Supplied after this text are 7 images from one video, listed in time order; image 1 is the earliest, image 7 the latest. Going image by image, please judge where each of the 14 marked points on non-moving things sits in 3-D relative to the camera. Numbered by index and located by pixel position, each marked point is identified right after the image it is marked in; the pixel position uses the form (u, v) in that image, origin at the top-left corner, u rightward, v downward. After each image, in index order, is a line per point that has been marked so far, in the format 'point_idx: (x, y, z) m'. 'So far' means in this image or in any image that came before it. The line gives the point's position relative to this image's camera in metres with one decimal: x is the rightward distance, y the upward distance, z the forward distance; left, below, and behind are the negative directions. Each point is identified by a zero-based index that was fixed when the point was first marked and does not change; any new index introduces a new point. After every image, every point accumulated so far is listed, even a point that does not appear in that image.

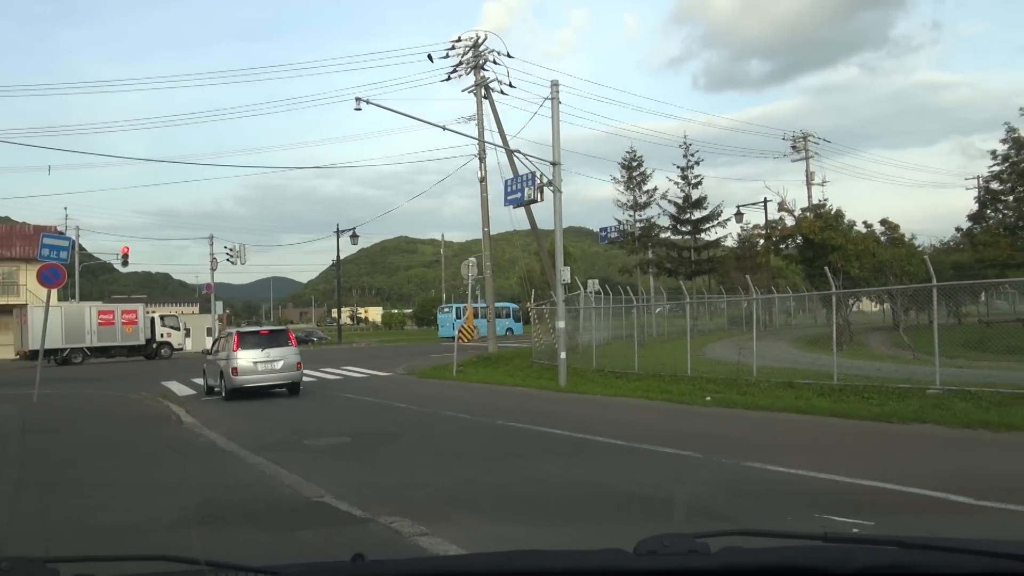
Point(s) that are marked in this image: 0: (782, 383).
0: (+5.7, -2.0, +16.9) m
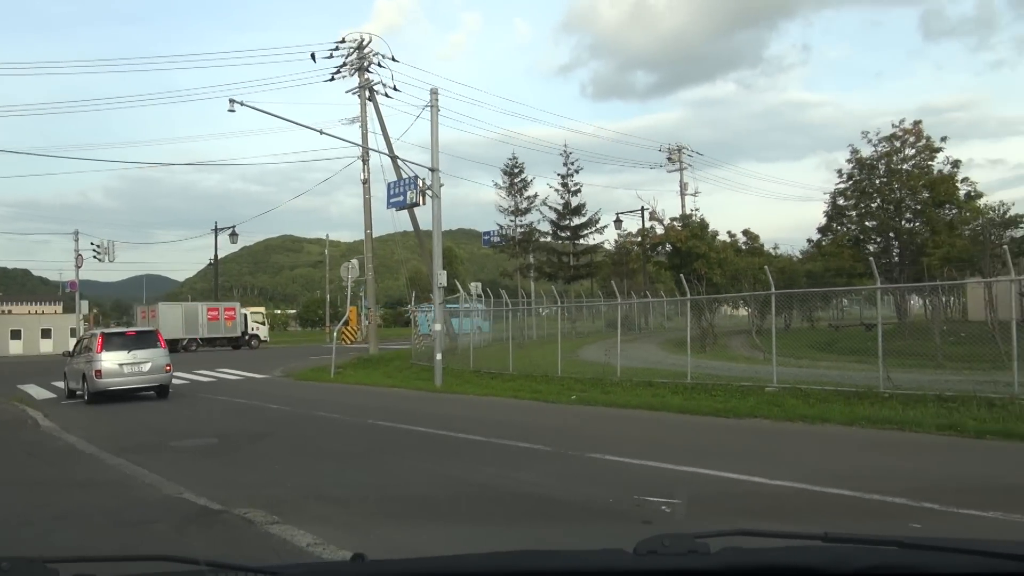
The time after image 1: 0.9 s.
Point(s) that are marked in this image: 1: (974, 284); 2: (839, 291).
0: (+2.9, -2.1, +18.1) m
1: (+9.2, +0.1, +14.4) m
2: (+6.9, -0.1, +17.8) m
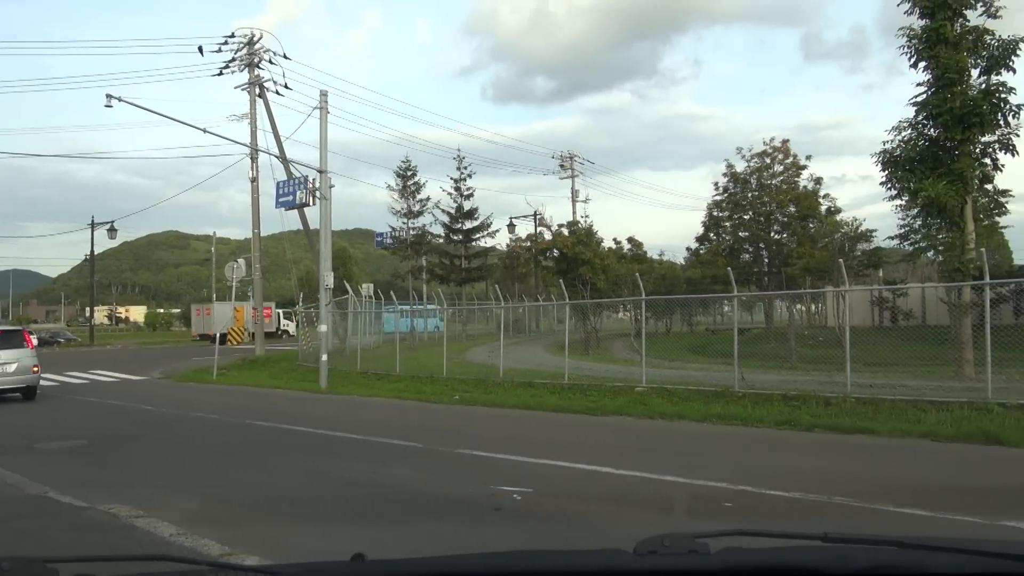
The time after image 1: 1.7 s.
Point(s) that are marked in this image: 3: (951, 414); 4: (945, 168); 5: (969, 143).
0: (+0.2, -2.3, +18.8) m
1: (+6.9, -0.1, +15.9) m
2: (+4.2, -0.3, +19.1) m
3: (+6.4, -1.8, +11.6) m
4: (+8.5, +2.4, +15.6) m
5: (+8.8, +2.8, +15.3) m
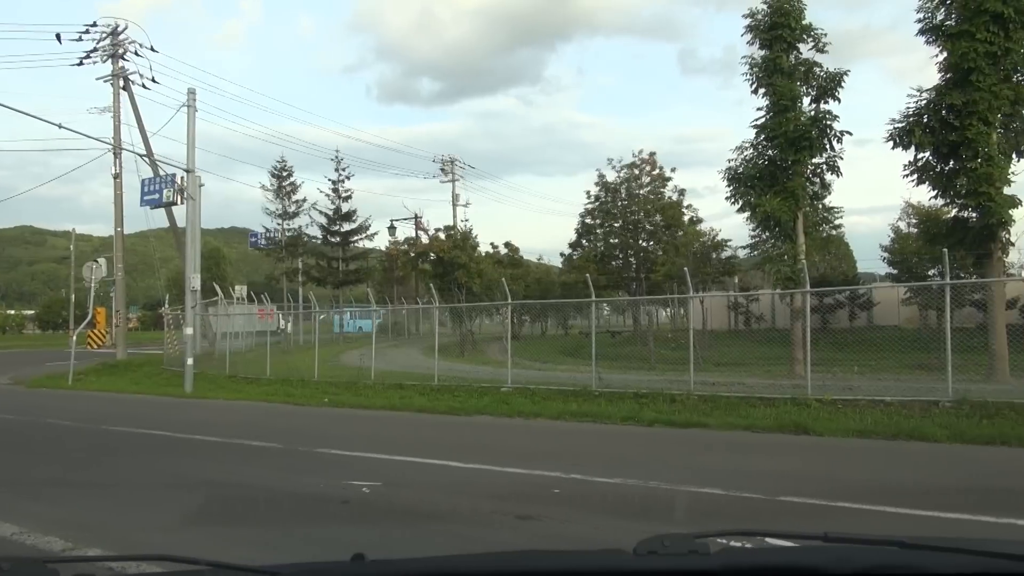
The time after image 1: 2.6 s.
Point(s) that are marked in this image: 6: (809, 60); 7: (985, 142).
0: (-2.9, -2.3, +19.1) m
1: (+4.2, -0.2, +17.3) m
2: (+1.0, -0.4, +20.0) m
3: (+4.3, -1.9, +12.9) m
4: (+5.8, +2.2, +17.2) m
5: (+6.2, +2.6, +16.9) m
6: (+6.4, +4.9, +17.0) m
7: (+8.4, +2.6, +14.1) m
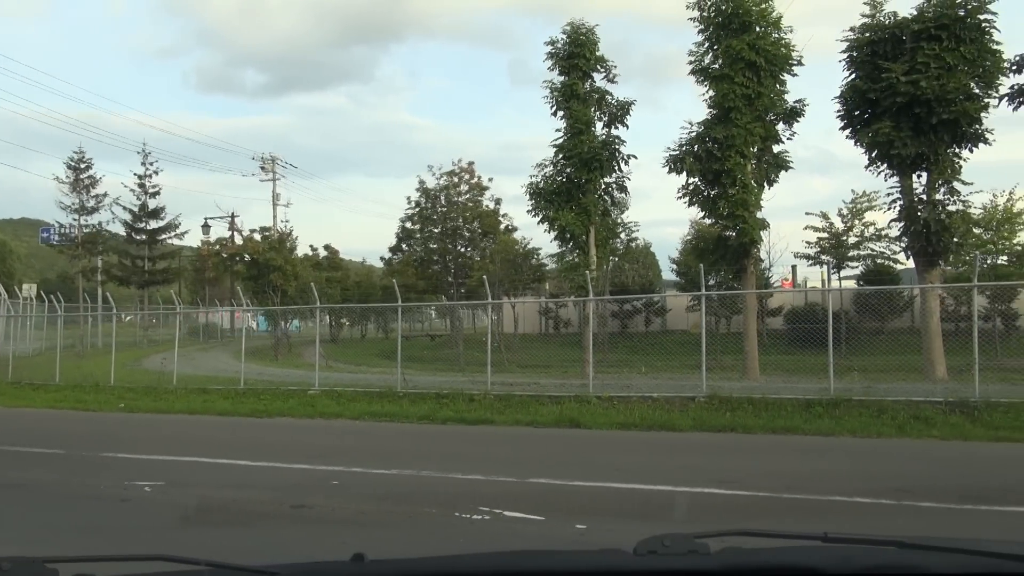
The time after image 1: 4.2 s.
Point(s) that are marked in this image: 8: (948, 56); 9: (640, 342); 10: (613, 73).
0: (-7.5, -2.4, +18.7) m
1: (-0.2, -0.4, +18.5) m
2: (-3.8, -0.5, +20.4) m
3: (+0.9, -2.1, +14.2) m
4: (+1.5, +2.0, +18.7) m
5: (+1.9, +2.5, +18.5) m
6: (+2.1, +4.7, +18.7) m
7: (+4.7, +2.4, +16.2) m
8: (+8.0, +4.2, +14.5) m
9: (+2.9, -1.2, +17.2) m
10: (+2.3, +5.0, +18.4) m
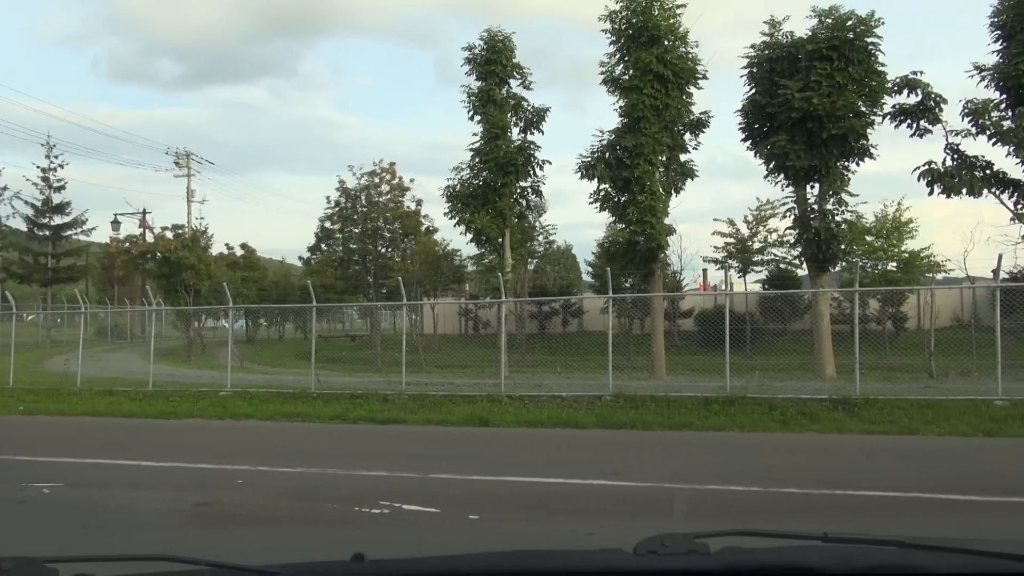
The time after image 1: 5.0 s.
0: (-9.5, -2.4, +18.2) m
1: (-2.1, -0.4, +18.7) m
2: (-6.0, -0.5, +20.2) m
3: (-0.7, -2.1, +14.5) m
4: (-0.5, +2.0, +19.1) m
5: (-0.1, +2.4, +18.9) m
6: (+0.1, +4.7, +19.1) m
7: (+2.9, +2.3, +16.9) m
8: (+6.4, +4.2, +15.5) m
9: (+1.0, -1.2, +17.7) m
10: (+0.4, +4.9, +18.8) m
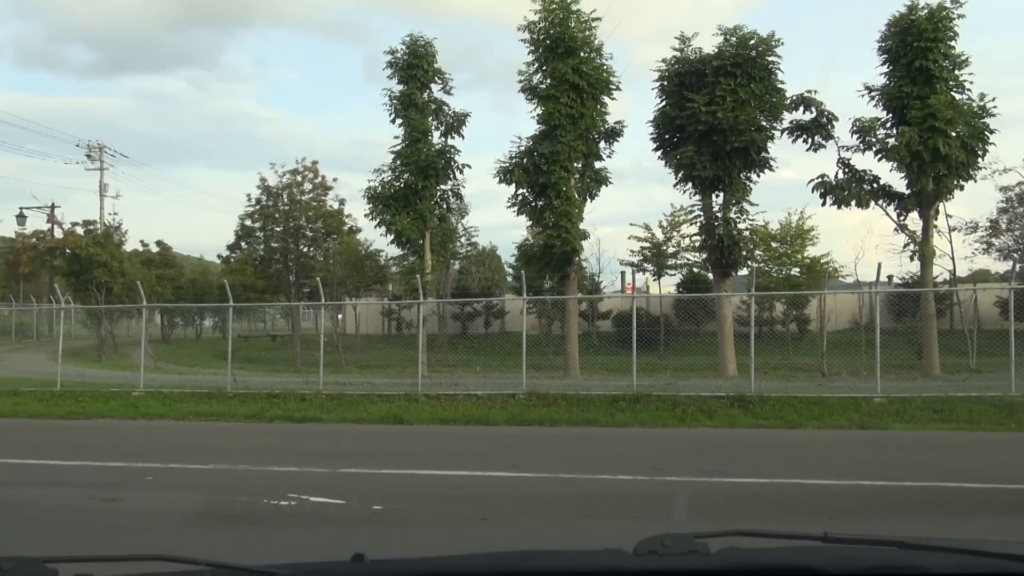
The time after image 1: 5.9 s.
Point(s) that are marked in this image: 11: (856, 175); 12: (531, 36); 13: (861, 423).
0: (-11.3, -2.3, +17.6) m
1: (-4.1, -0.4, +18.8) m
2: (-8.0, -0.5, +20.0) m
3: (-2.3, -2.1, +14.8) m
4: (-2.4, +2.0, +19.4) m
5: (-2.0, +2.4, +19.2) m
6: (-1.8, +4.7, +19.5) m
7: (+1.2, +2.3, +17.5) m
8: (+4.8, +4.1, +16.4) m
9: (-0.9, -1.3, +18.2) m
10: (-1.5, +4.9, +19.2) m
11: (+7.1, +2.3, +16.4) m
12: (+0.4, +5.7, +17.8) m
13: (+5.4, -2.1, +12.2) m
